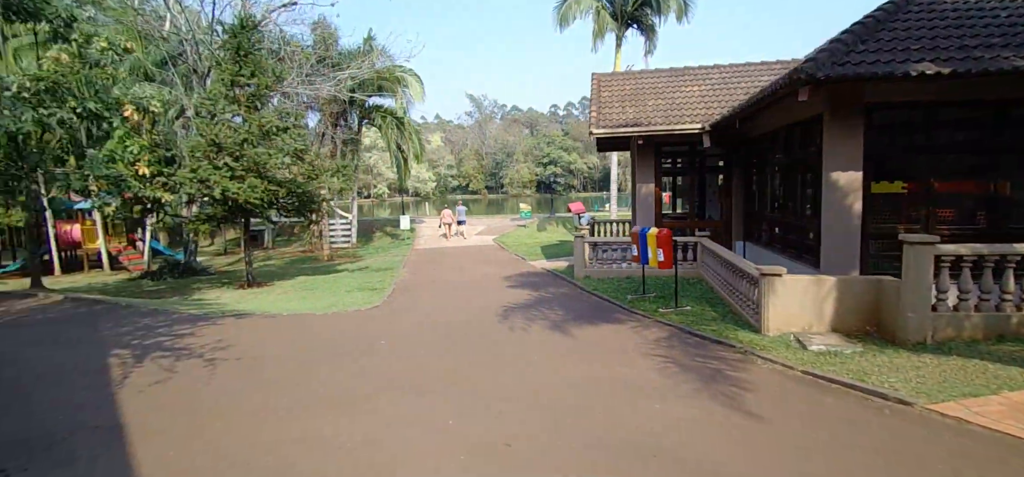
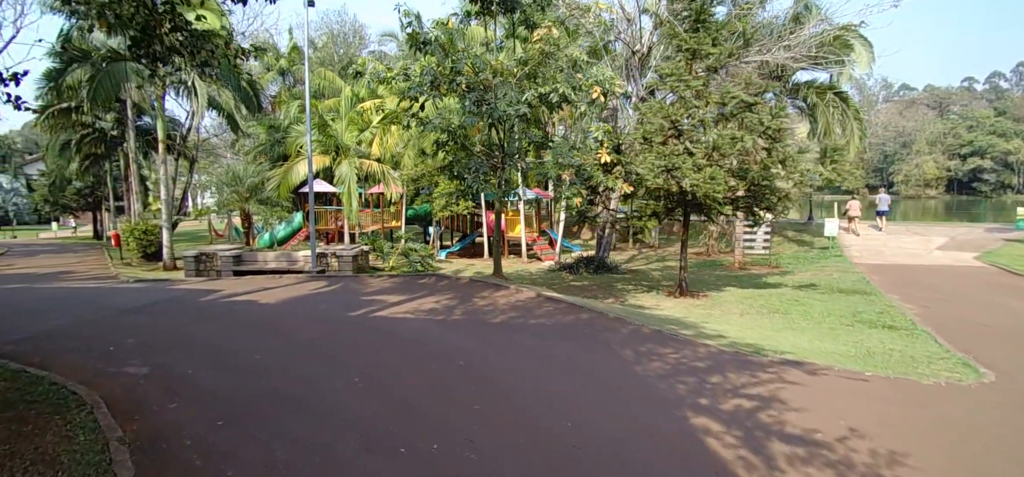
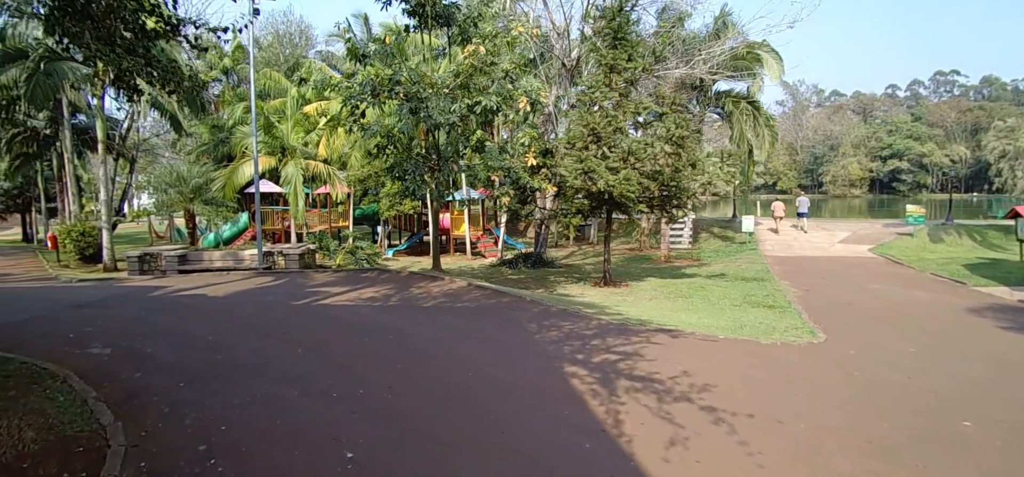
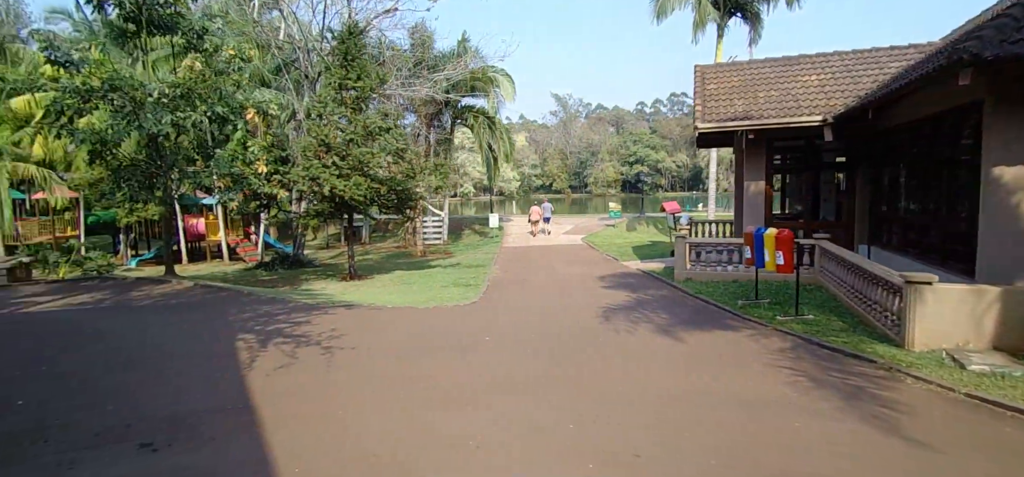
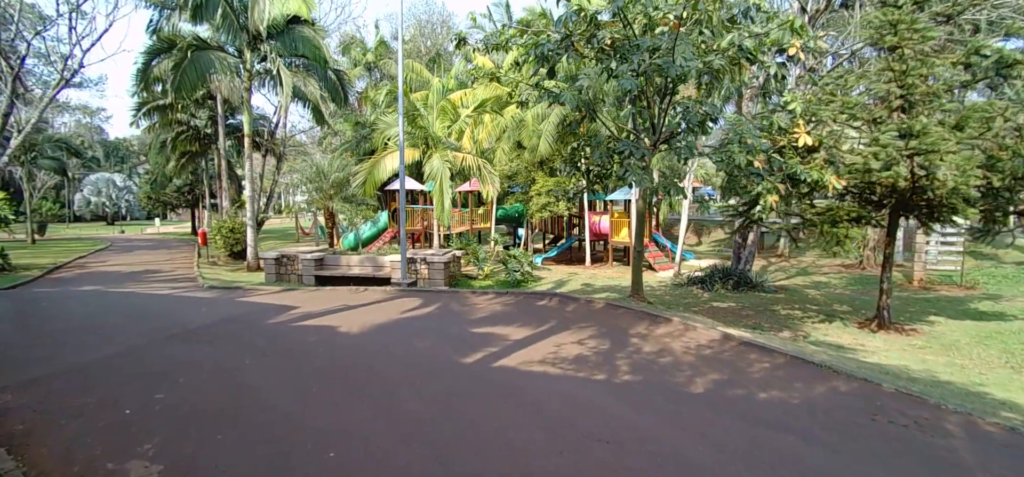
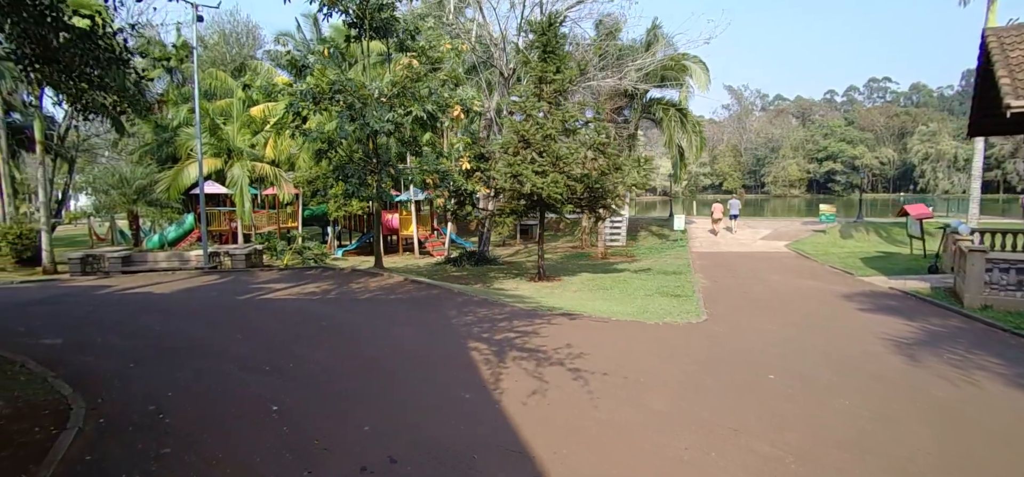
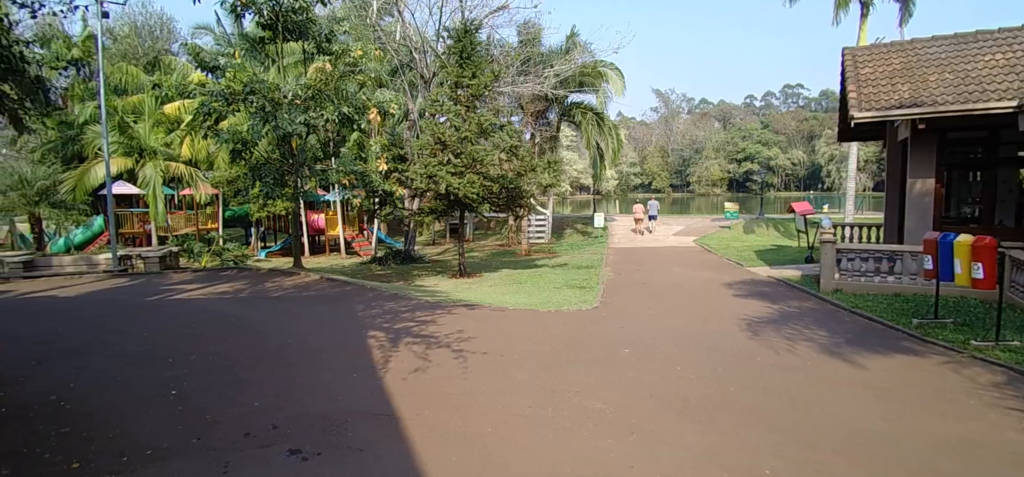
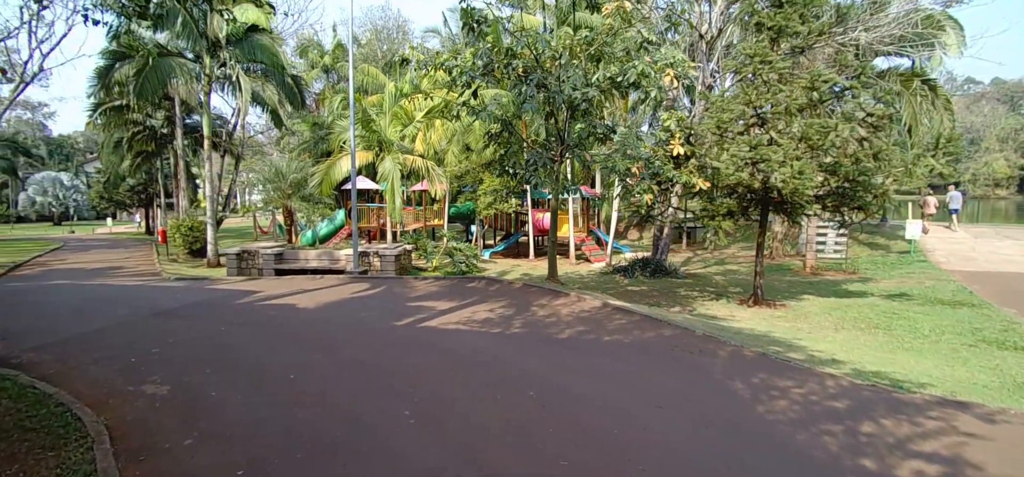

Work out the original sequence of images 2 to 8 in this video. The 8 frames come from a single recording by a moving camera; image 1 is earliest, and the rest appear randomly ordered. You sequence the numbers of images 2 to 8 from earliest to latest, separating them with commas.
4, 7, 6, 3, 2, 8, 5
